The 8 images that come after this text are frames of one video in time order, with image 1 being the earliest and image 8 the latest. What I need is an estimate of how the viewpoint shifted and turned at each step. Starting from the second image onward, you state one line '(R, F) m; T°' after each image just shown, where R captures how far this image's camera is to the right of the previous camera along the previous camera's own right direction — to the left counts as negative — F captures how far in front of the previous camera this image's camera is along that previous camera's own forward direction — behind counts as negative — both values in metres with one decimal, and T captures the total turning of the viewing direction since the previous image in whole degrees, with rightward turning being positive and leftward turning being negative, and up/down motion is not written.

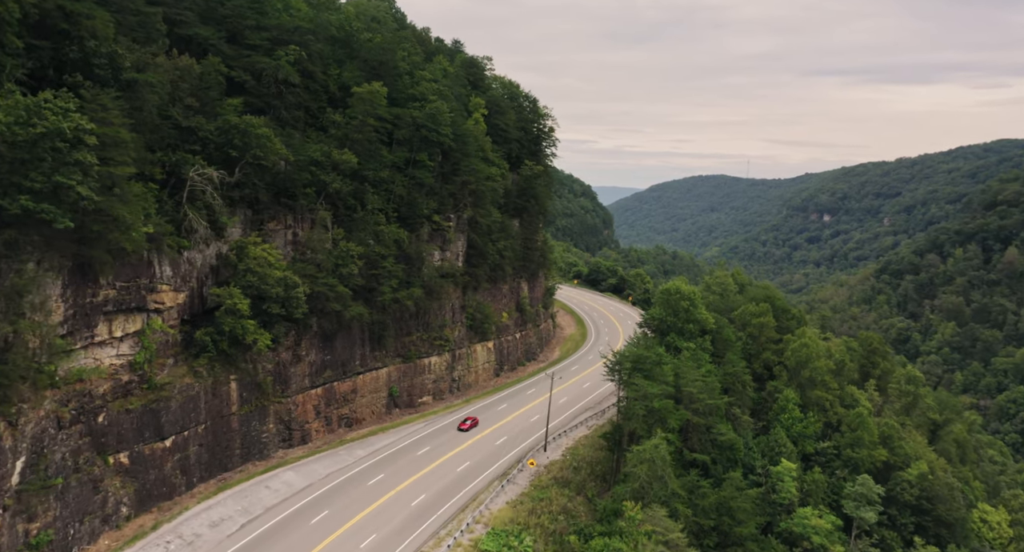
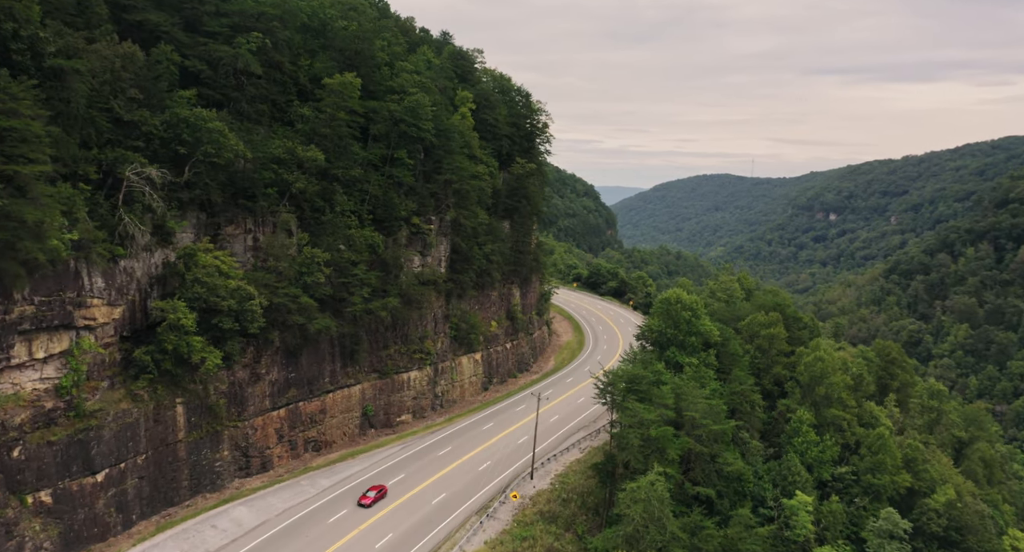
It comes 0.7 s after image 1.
(+1.2, +4.3) m; 0°
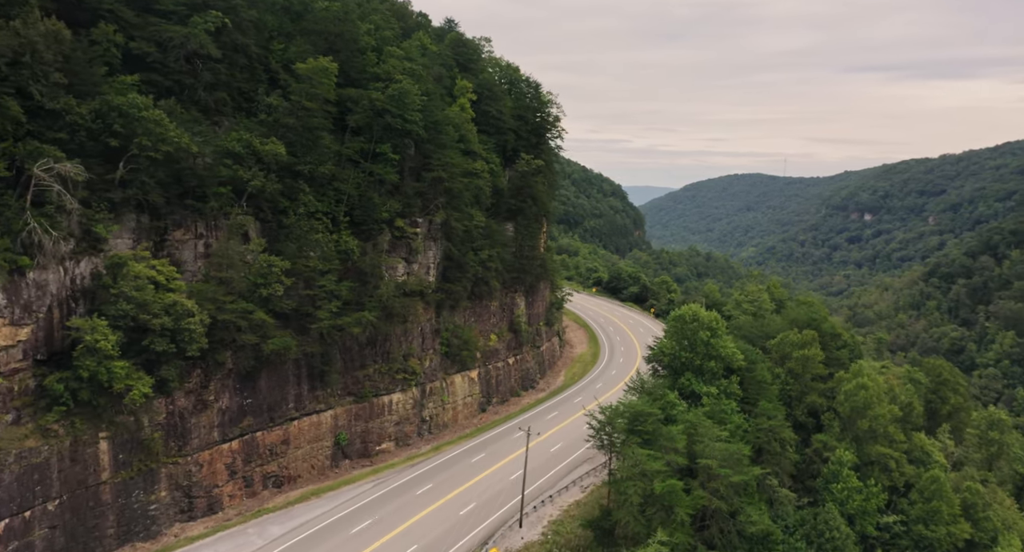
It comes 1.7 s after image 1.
(+1.9, +5.7) m; -2°
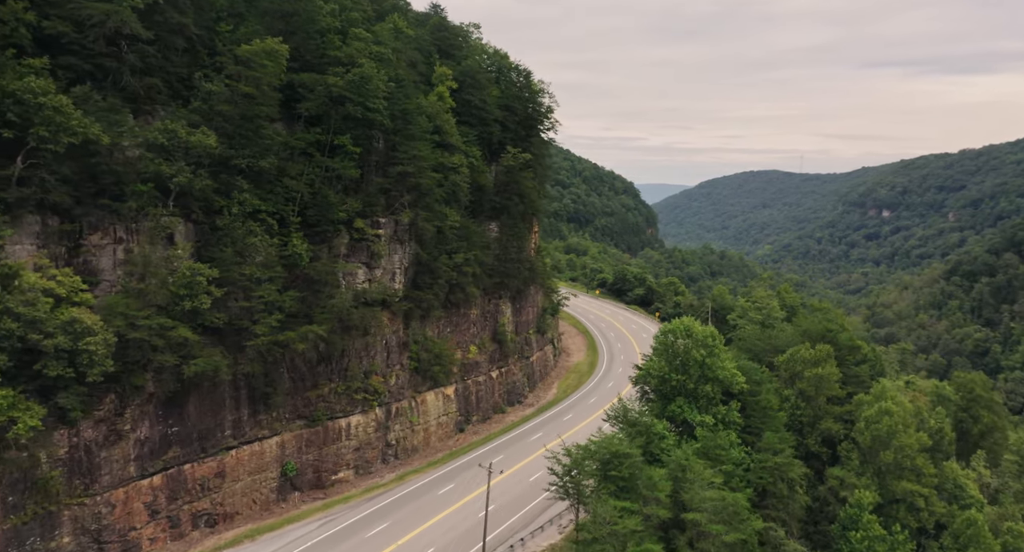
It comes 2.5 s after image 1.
(+2.0, +4.9) m; -1°
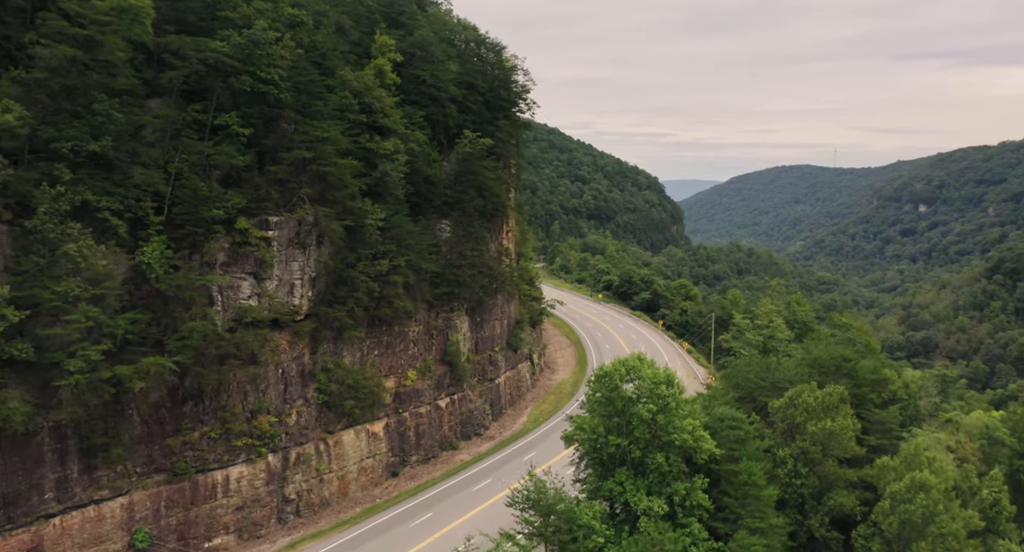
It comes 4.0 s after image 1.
(+4.1, +8.4) m; -2°
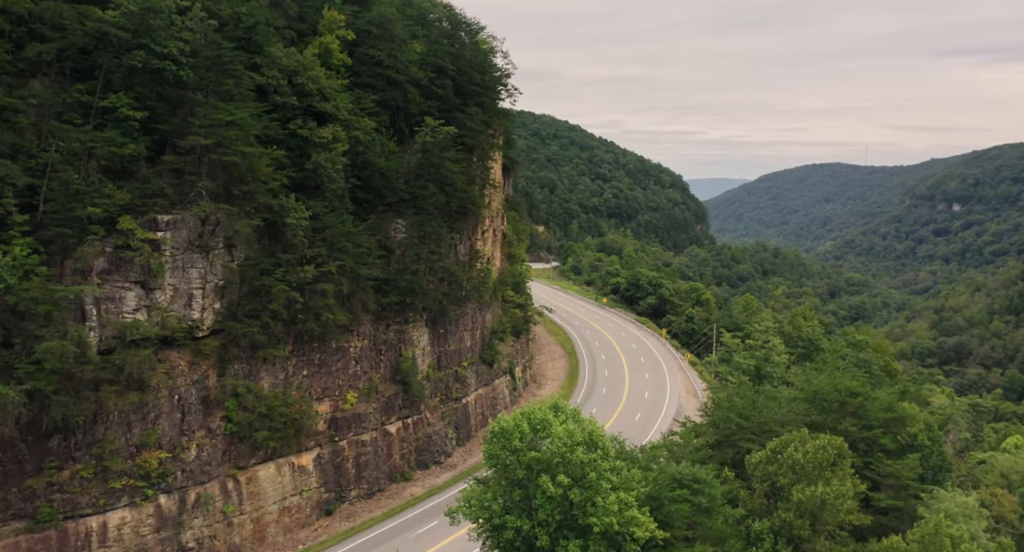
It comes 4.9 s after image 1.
(+3.0, +5.3) m; -2°
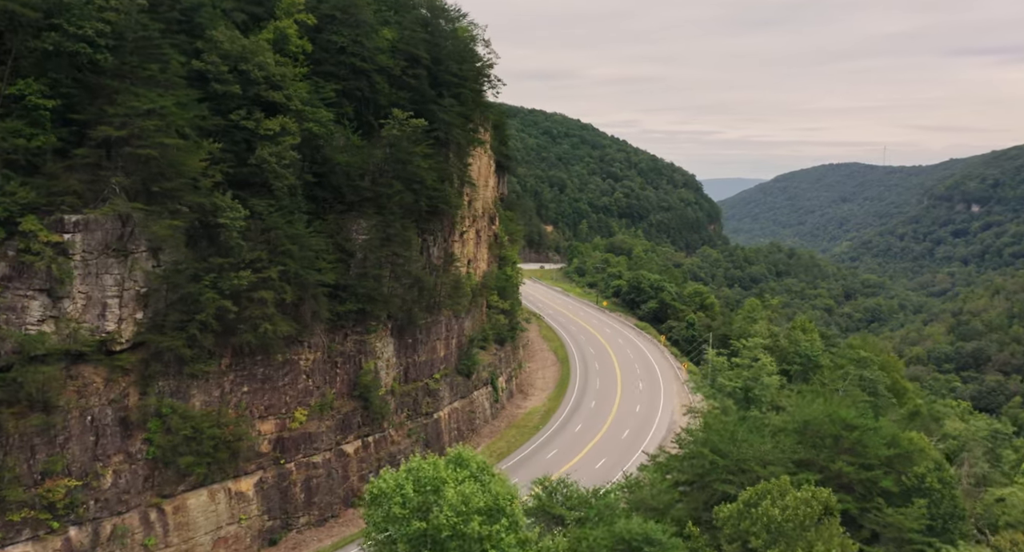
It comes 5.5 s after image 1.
(+1.9, +3.1) m; -1°
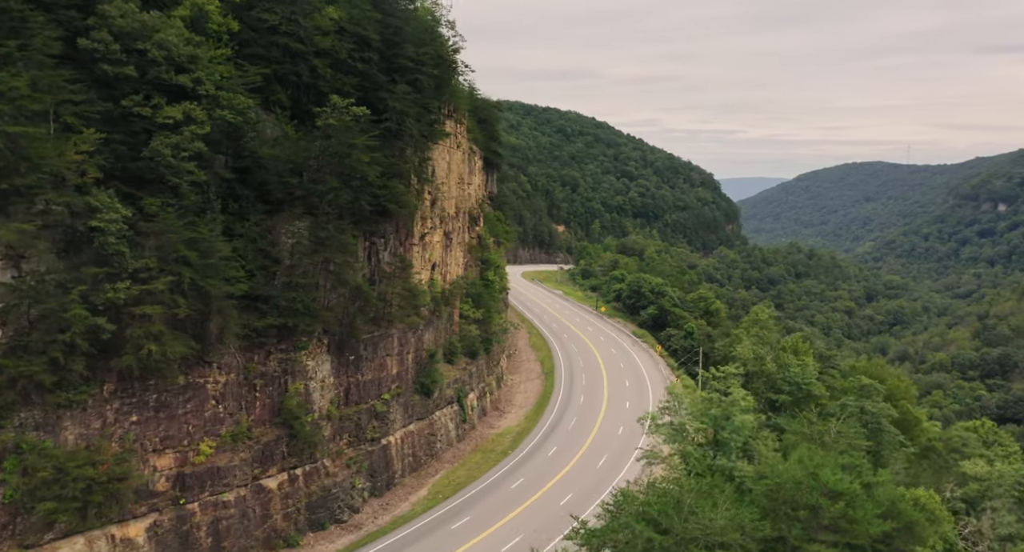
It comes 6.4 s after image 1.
(+2.7, +4.4) m; -1°
